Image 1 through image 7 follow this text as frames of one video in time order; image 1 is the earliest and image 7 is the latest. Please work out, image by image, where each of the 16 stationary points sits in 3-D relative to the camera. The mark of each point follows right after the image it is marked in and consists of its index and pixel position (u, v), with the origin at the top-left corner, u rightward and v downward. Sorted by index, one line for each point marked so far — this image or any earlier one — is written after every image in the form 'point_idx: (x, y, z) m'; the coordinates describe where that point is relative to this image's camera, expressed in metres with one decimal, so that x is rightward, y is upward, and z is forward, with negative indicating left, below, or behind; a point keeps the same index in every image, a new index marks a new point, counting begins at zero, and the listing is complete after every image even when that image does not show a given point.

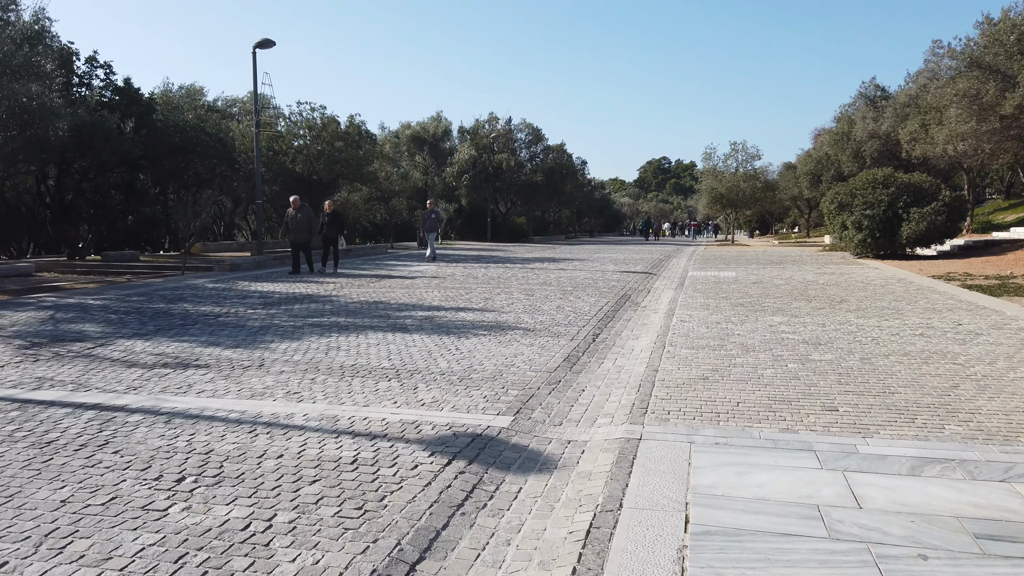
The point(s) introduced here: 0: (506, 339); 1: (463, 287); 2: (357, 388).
0: (-0.1, -0.7, +9.6) m
1: (-1.0, 0.0, +15.1) m
2: (-1.5, -1.0, +6.9) m
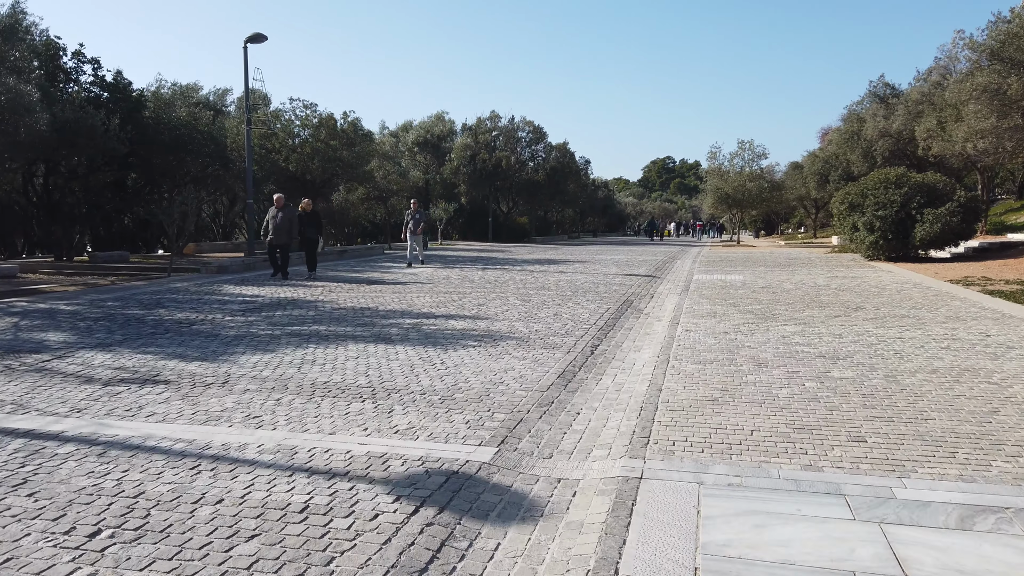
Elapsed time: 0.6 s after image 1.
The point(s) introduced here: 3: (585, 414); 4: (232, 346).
0: (-0.2, -0.8, +8.9) m
1: (-1.1, -0.1, +14.3) m
2: (-1.6, -1.1, +6.2) m
3: (+0.7, -1.1, +6.5) m
4: (-3.6, -0.7, +9.3) m
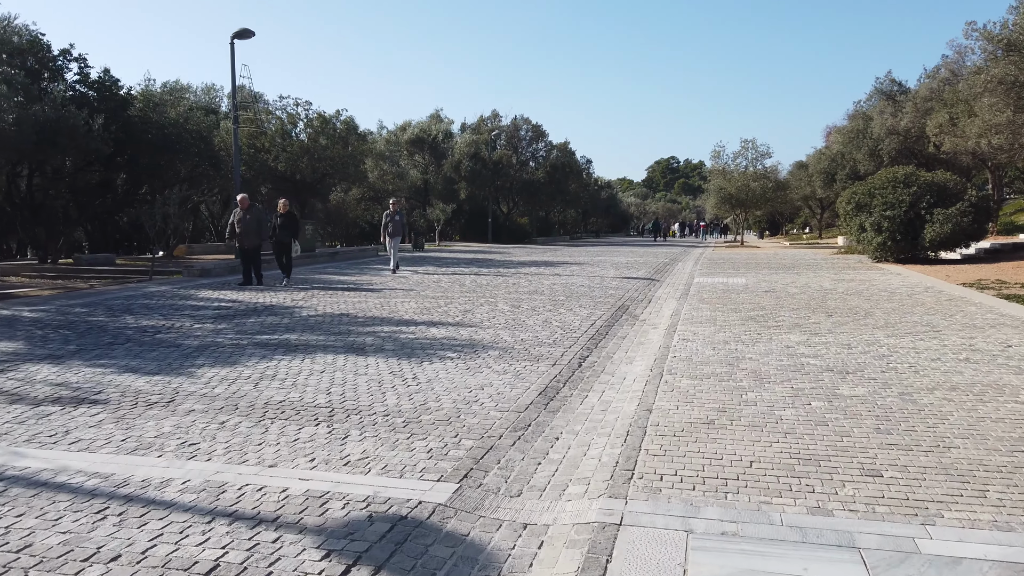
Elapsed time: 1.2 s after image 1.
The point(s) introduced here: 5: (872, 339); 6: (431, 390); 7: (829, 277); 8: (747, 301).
0: (-0.4, -0.9, +8.2) m
1: (-1.3, -0.2, +13.7) m
2: (-1.9, -1.2, +5.5) m
3: (+0.4, -1.2, +5.8) m
4: (-3.9, -0.8, +8.6) m
5: (+4.8, -0.7, +9.5) m
6: (-0.8, -1.0, +7.0) m
7: (+8.0, +0.3, +18.0) m
8: (+4.4, -0.2, +13.5) m
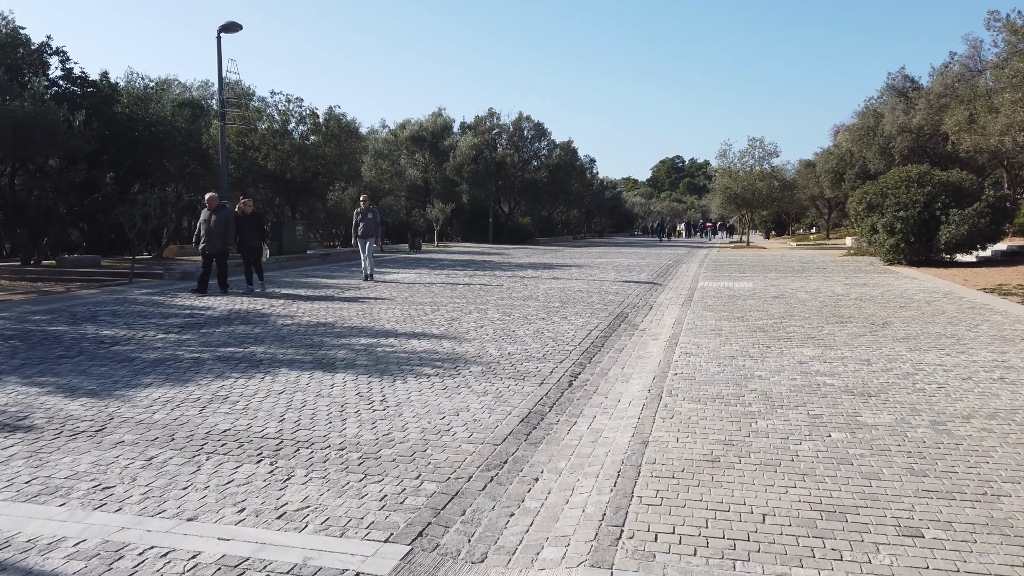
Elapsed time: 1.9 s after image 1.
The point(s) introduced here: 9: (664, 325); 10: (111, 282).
0: (-0.6, -1.0, +7.4) m
1: (-1.4, -0.3, +12.8) m
2: (-2.1, -1.3, +4.7) m
3: (+0.2, -1.3, +5.0) m
4: (-4.0, -0.9, +7.8) m
5: (+4.6, -0.8, +8.6) m
6: (-1.0, -1.1, +6.2) m
7: (+7.9, +0.2, +17.1) m
8: (+4.3, -0.4, +12.7) m
9: (+2.4, -0.6, +11.2) m
10: (-10.0, +0.1, +17.7) m
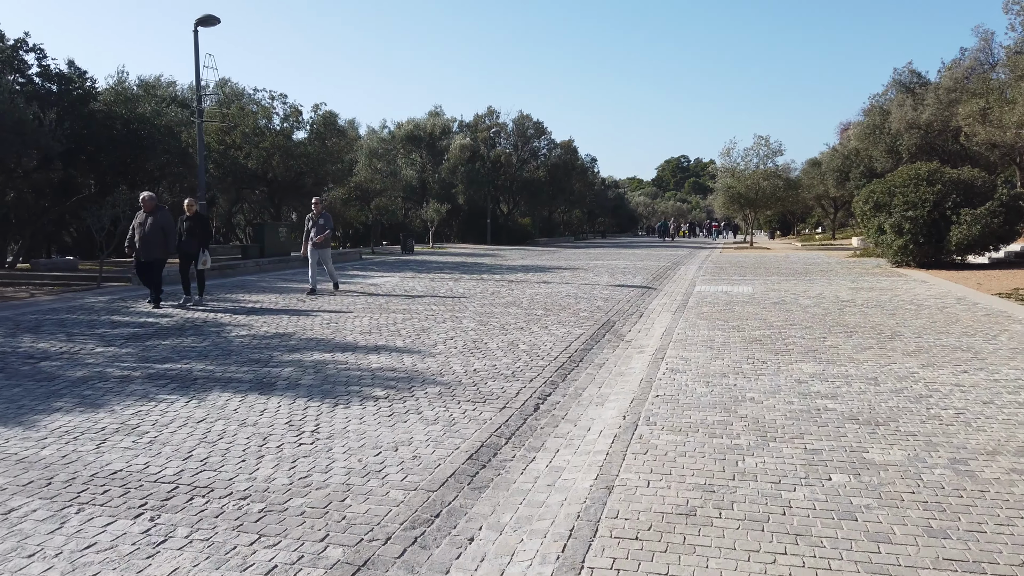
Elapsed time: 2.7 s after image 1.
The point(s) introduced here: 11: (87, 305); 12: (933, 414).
0: (-1.0, -1.1, +6.5) m
1: (-1.8, -0.4, +12.0) m
2: (-2.5, -1.4, +3.9) m
3: (-0.2, -1.5, +4.1) m
4: (-4.4, -1.1, +6.9) m
5: (+4.3, -0.9, +7.7) m
6: (-1.4, -1.2, +5.3) m
7: (+7.6, +0.1, +16.2) m
8: (+4.0, -0.5, +11.7) m
9: (+2.0, -0.7, +10.3) m
10: (-10.3, 0.0, +16.9) m
11: (-7.8, -0.3, +13.1) m
12: (+3.7, -1.1, +6.2) m
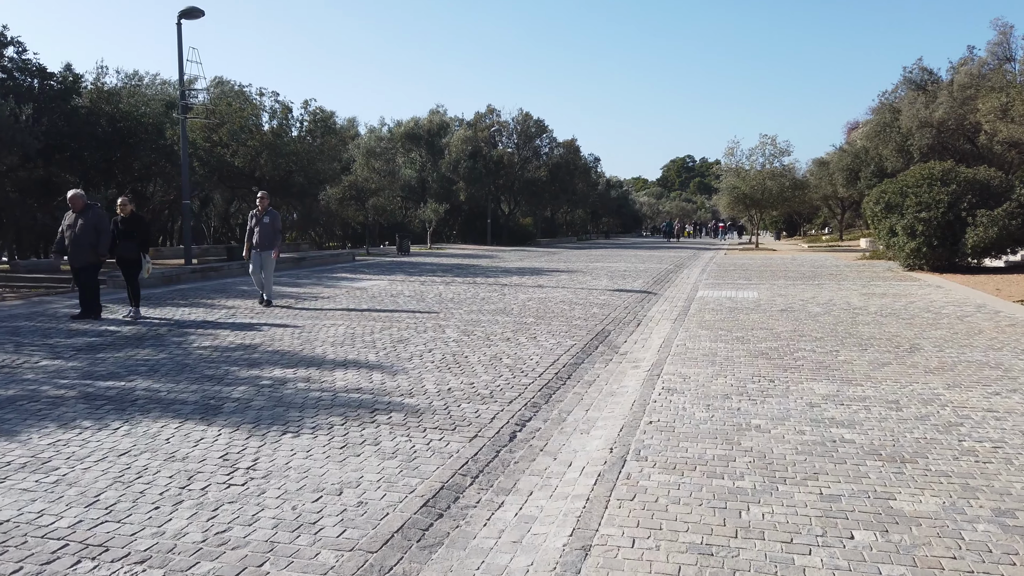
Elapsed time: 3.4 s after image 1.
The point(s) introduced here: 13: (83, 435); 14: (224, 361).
0: (-1.2, -1.2, +5.7) m
1: (-2.0, -0.5, +11.2) m
2: (-2.7, -1.5, +3.1) m
3: (-0.4, -1.6, +3.3) m
4: (-4.7, -1.1, +6.2) m
5: (+4.0, -1.0, +6.9) m
6: (-1.6, -1.3, +4.6) m
7: (+7.4, -0.1, +15.3) m
8: (+3.8, -0.6, +10.9) m
9: (+1.8, -0.8, +9.5) m
10: (-10.4, -0.1, +16.1) m
11: (-8.0, -0.4, +12.3) m
12: (+3.5, -1.2, +5.4) m
13: (-3.4, -1.2, +5.8) m
14: (-3.4, -0.8, +8.3) m
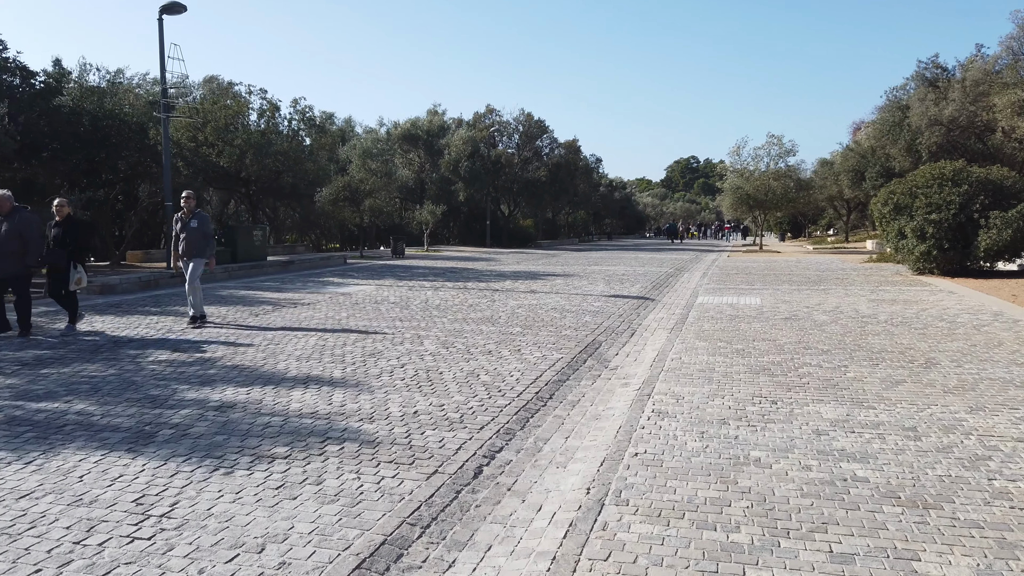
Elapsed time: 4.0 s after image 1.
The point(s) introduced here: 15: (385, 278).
0: (-1.5, -1.3, +5.0) m
1: (-2.2, -0.6, +10.5) m
2: (-3.0, -1.6, +2.4) m
3: (-0.7, -1.7, +2.6) m
4: (-4.9, -1.3, +5.5) m
5: (+3.8, -1.1, +6.2) m
6: (-1.9, -1.4, +3.8) m
7: (+7.2, -0.2, +14.6) m
8: (+3.5, -0.7, +10.2) m
9: (+1.6, -0.9, +8.8) m
10: (-10.6, -0.2, +15.5) m
11: (-8.2, -0.5, +11.7) m
12: (+3.2, -1.3, +4.7) m
13: (-3.7, -1.3, +5.1) m
14: (-3.6, -1.0, +7.6) m
15: (-3.4, +0.3, +19.3) m
